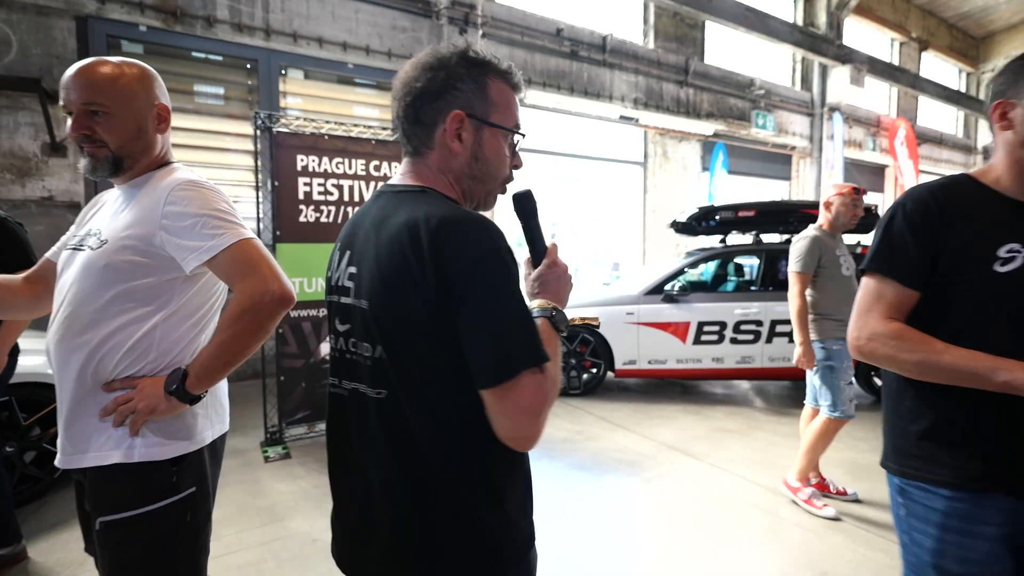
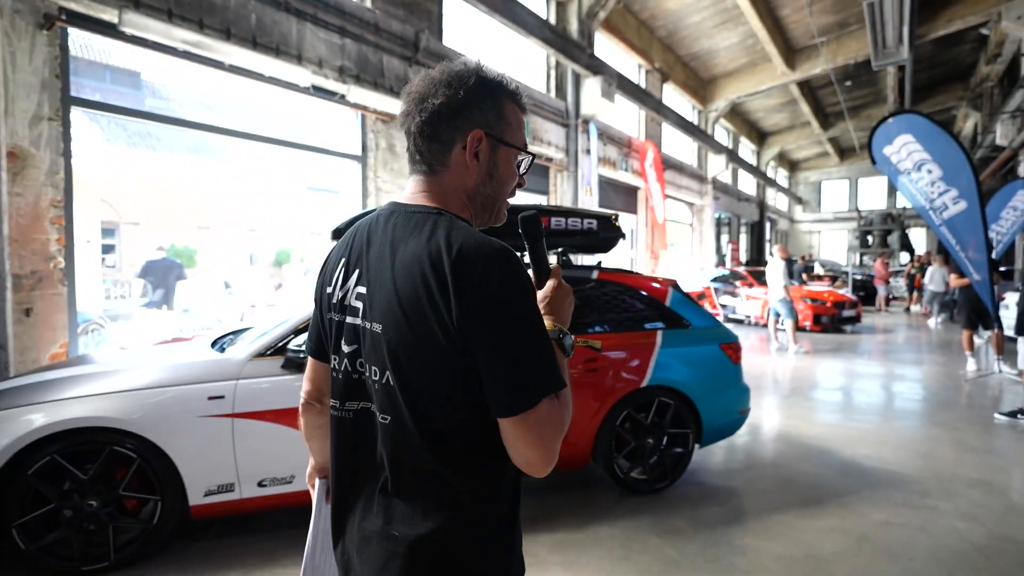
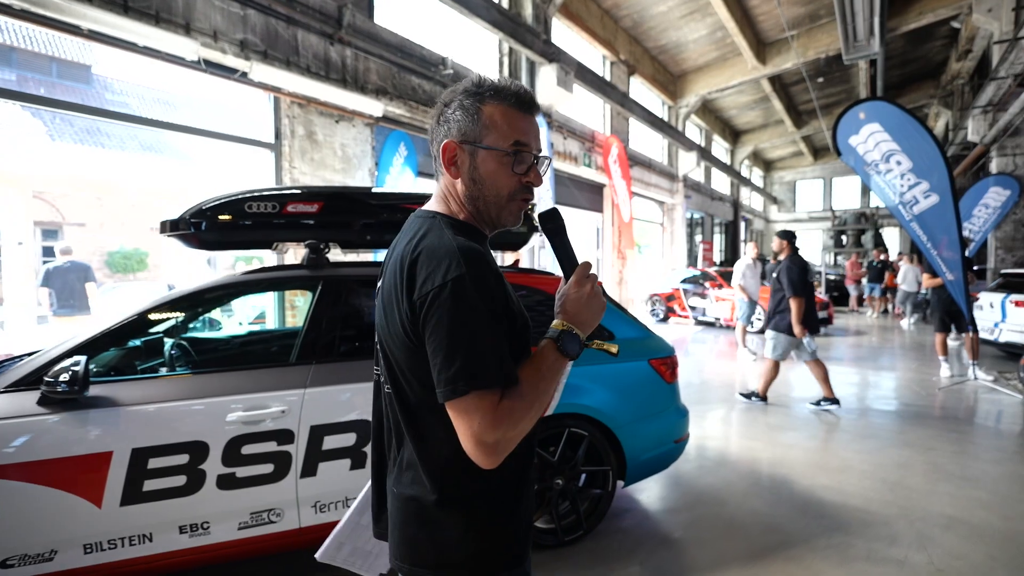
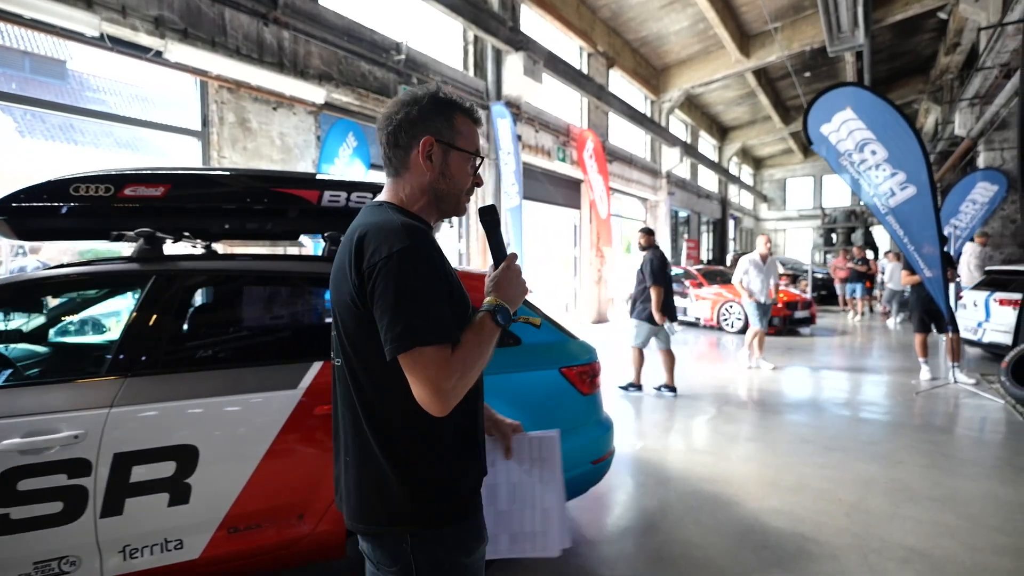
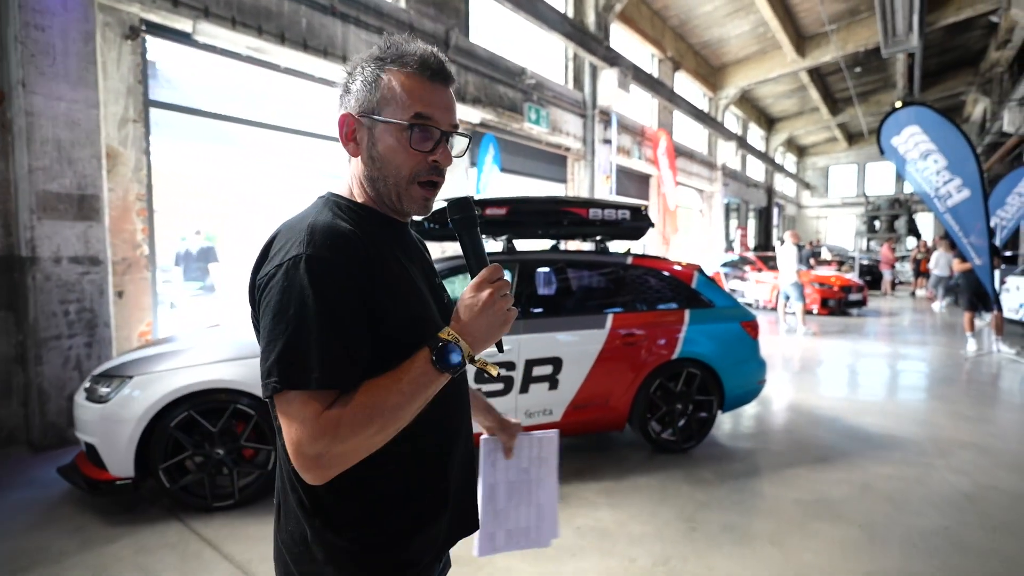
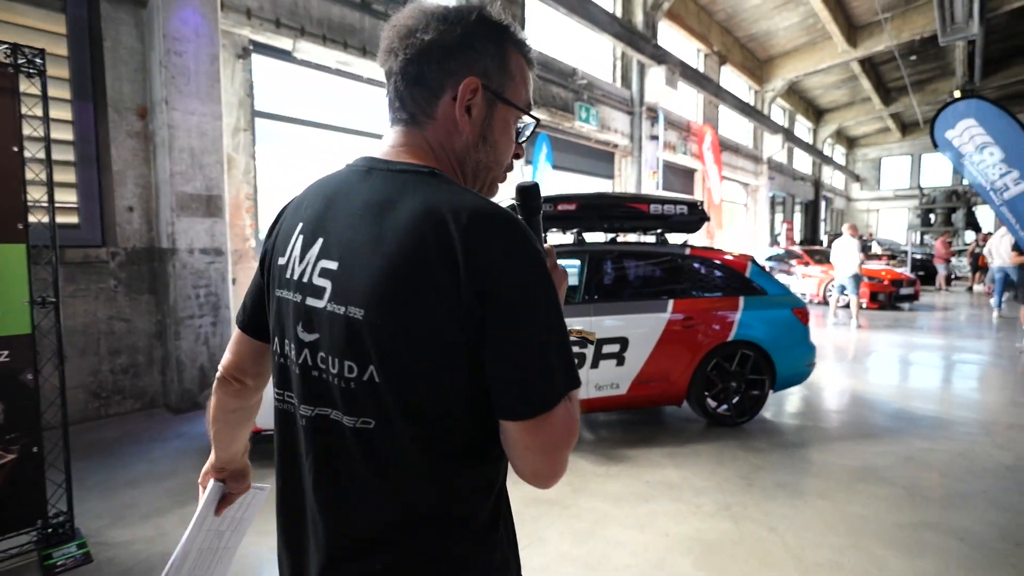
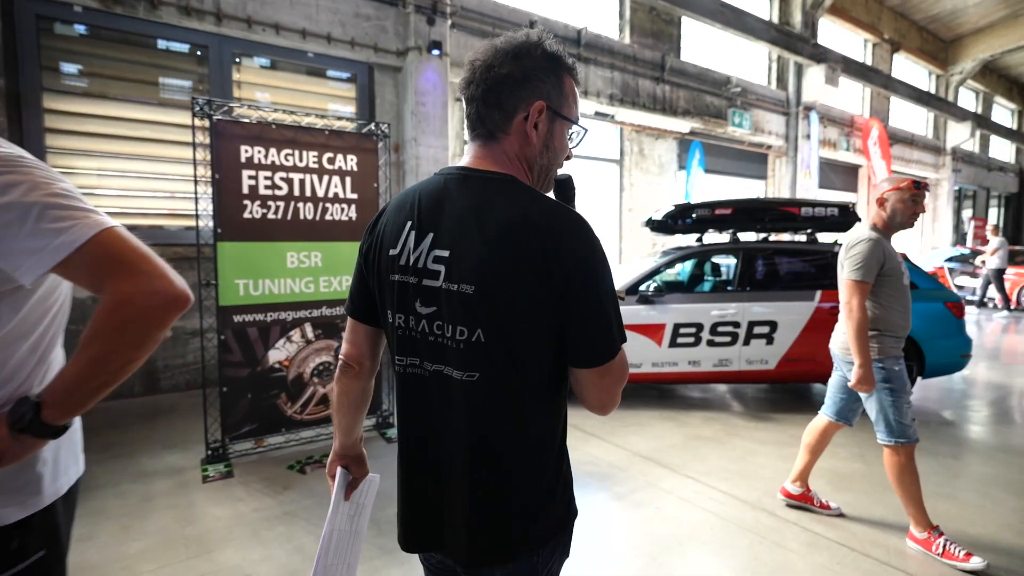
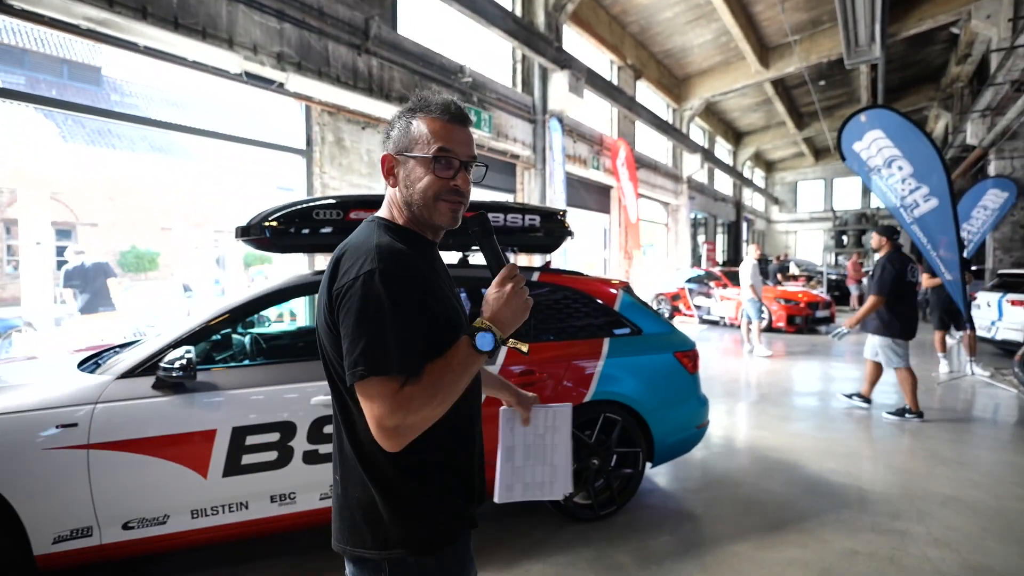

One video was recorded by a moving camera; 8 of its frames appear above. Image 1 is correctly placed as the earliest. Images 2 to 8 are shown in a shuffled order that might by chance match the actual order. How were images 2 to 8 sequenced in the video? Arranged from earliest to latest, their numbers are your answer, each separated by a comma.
7, 6, 5, 2, 8, 3, 4
